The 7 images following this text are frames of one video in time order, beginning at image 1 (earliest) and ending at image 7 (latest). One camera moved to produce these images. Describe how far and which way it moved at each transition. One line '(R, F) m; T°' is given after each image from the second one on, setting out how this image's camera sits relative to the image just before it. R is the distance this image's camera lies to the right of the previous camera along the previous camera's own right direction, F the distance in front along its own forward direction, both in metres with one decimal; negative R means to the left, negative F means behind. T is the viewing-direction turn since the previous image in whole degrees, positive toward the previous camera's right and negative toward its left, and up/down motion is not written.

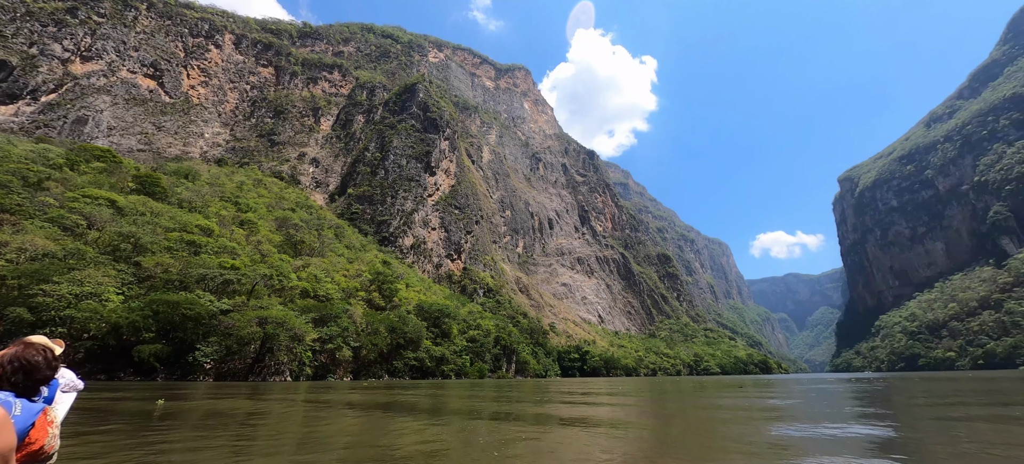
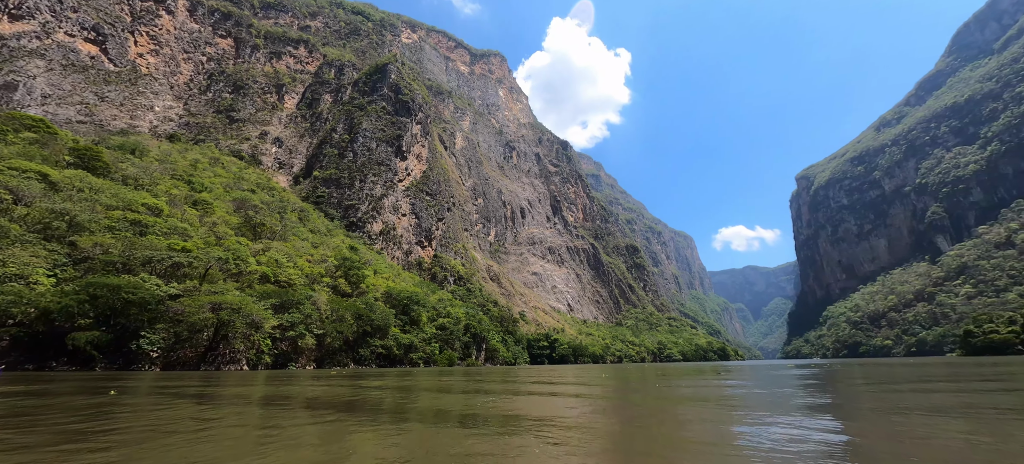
(+0.5, +0.2) m; +4°
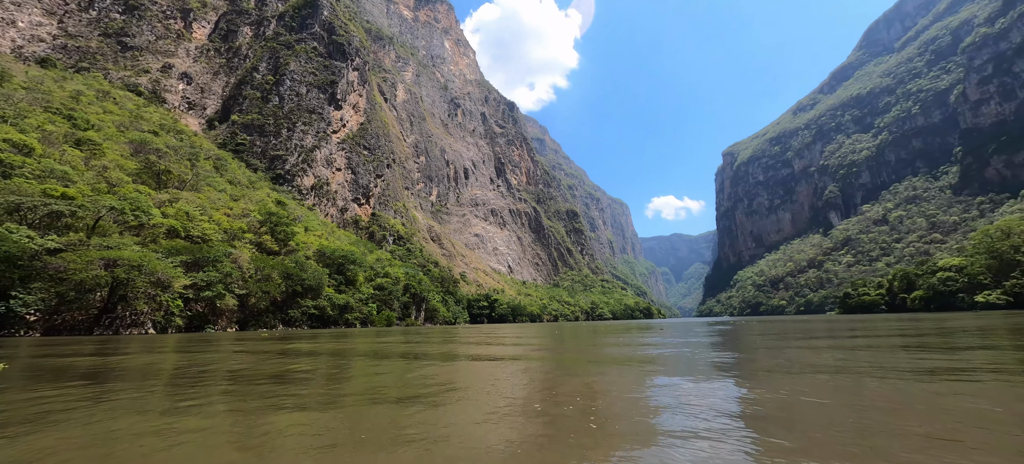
(+0.9, -0.1) m; +8°
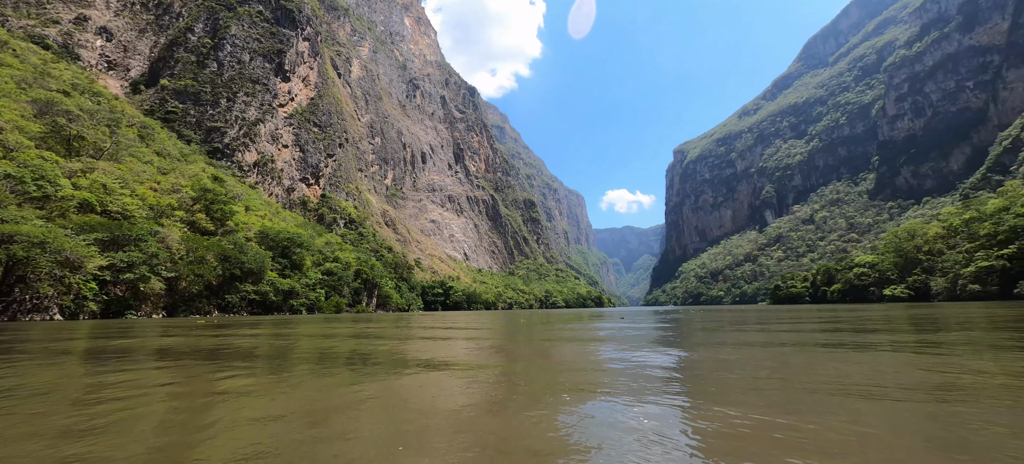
(+0.5, -0.2) m; +6°
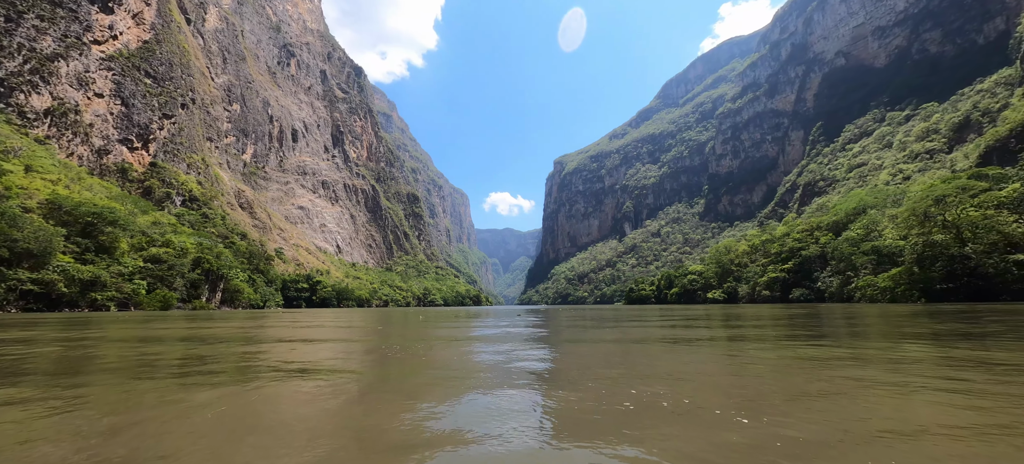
(0.0, +0.4) m; +17°
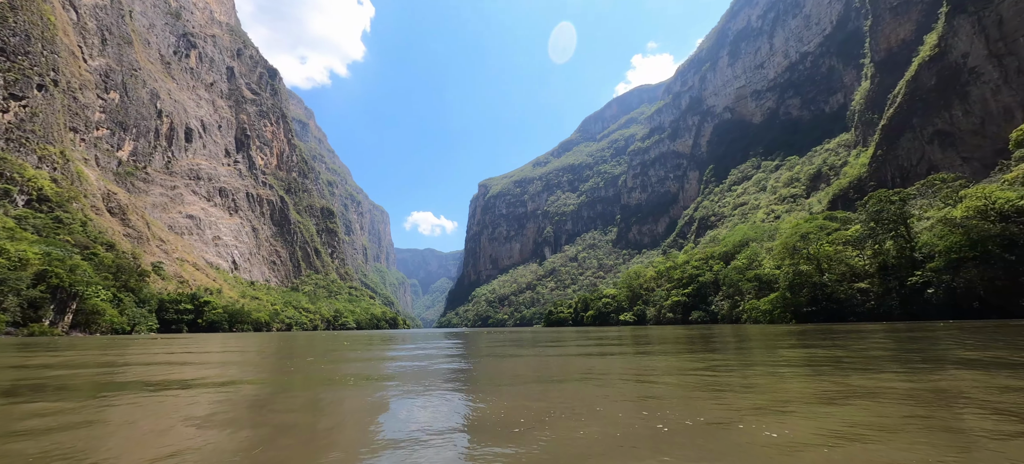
(0.0, 0.0) m; +11°
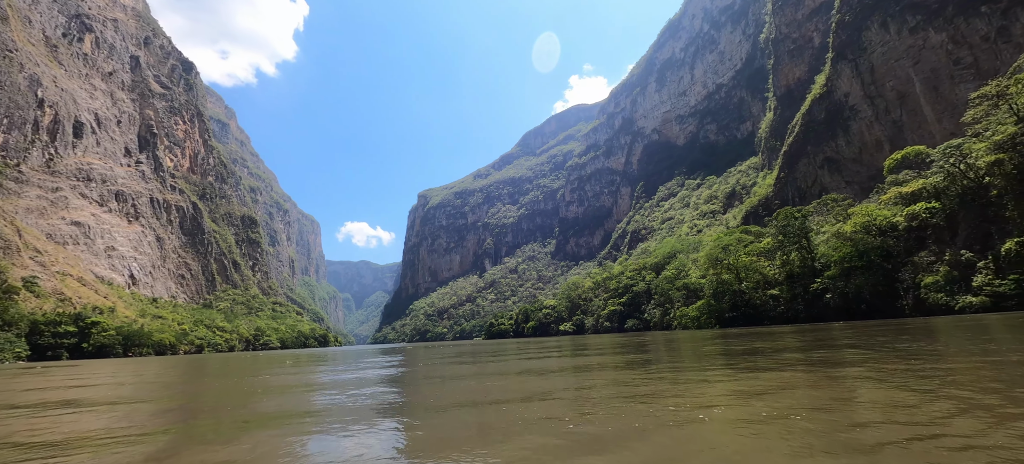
(0.0, 0.0) m; +9°
